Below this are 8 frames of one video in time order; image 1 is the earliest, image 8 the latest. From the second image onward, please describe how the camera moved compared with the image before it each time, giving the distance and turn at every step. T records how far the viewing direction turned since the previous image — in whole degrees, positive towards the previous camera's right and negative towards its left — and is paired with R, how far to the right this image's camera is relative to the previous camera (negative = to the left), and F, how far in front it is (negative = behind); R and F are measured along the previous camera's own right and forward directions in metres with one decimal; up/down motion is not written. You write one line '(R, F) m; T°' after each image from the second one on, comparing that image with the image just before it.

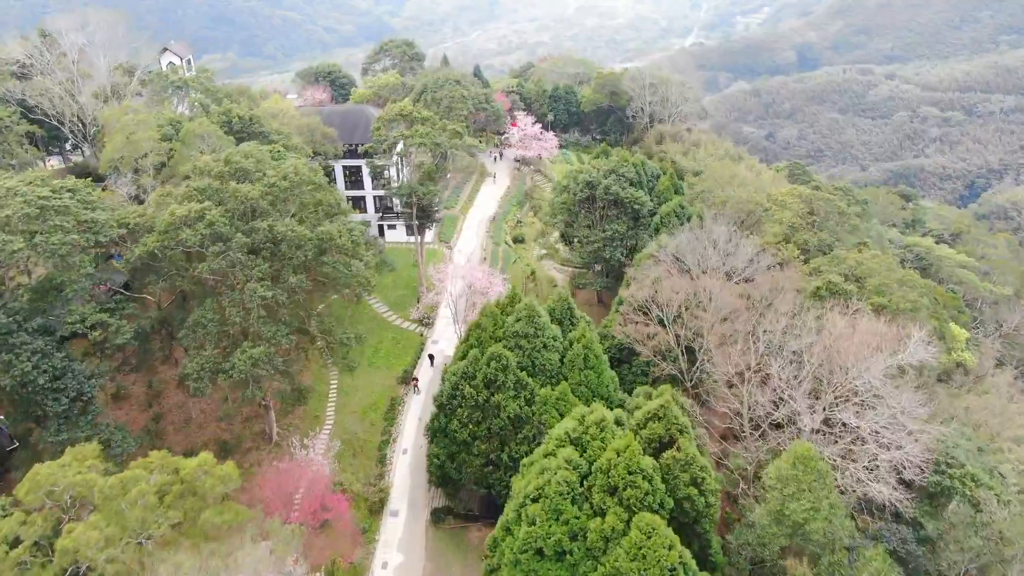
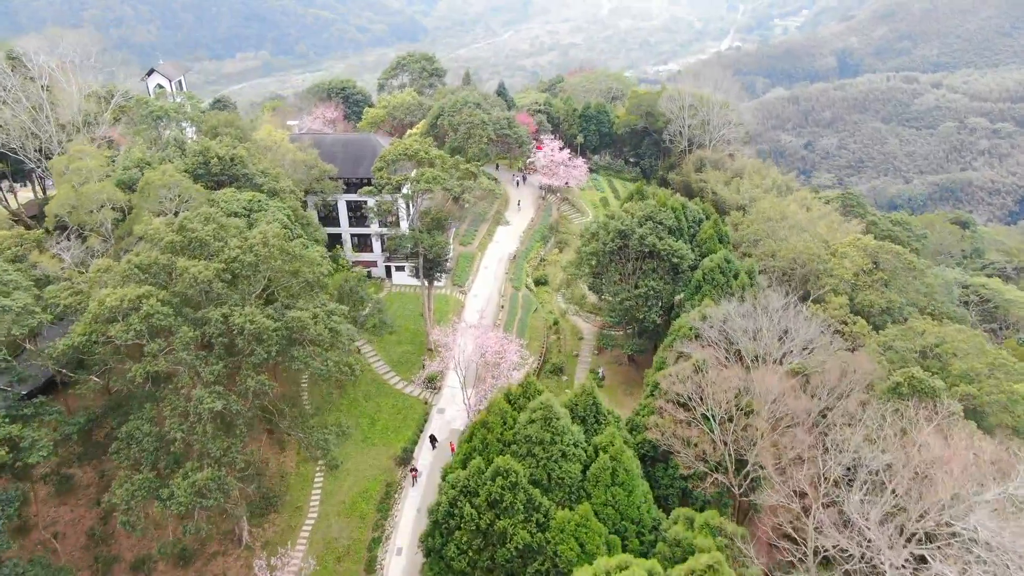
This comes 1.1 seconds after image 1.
(+0.3, +4.4) m; -2°
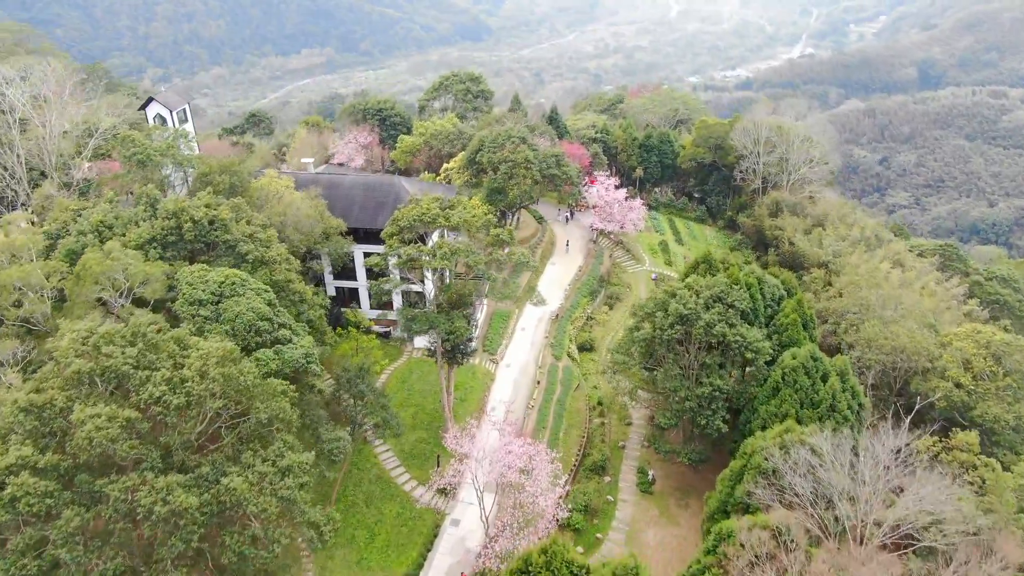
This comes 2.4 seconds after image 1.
(+0.5, +5.3) m; -4°
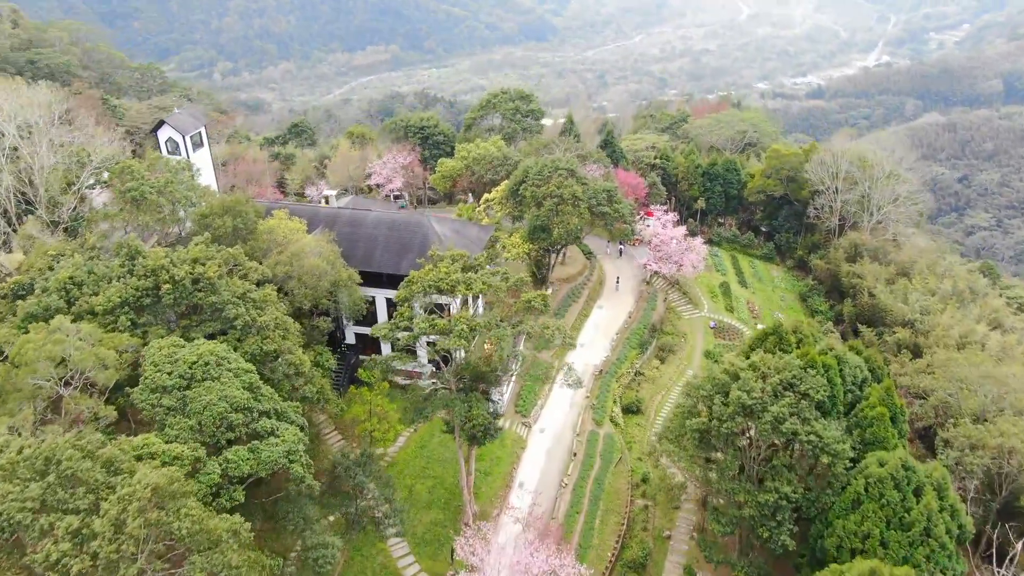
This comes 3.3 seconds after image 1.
(+0.5, +3.6) m; -4°
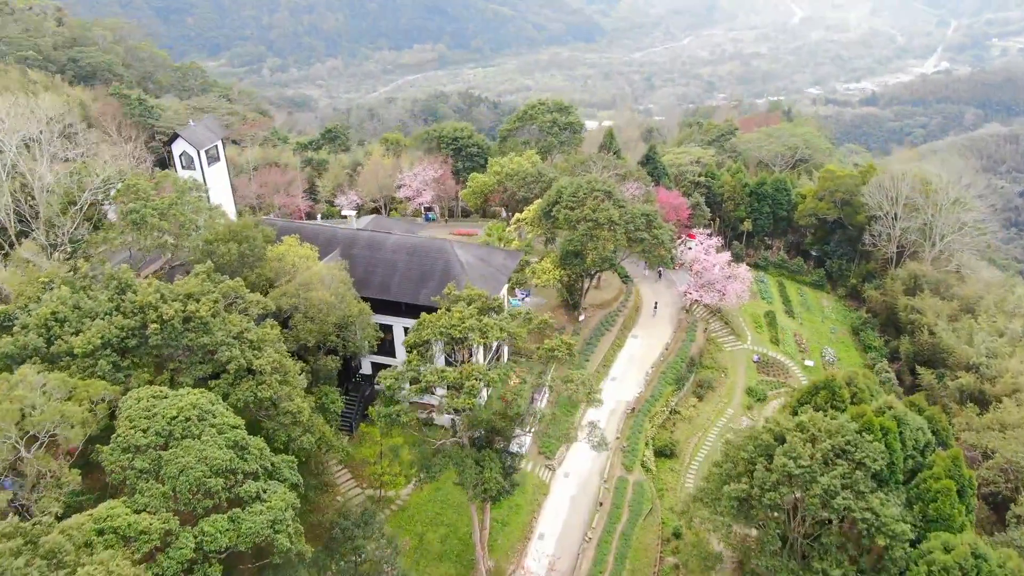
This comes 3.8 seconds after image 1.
(+0.4, +2.0) m; -3°
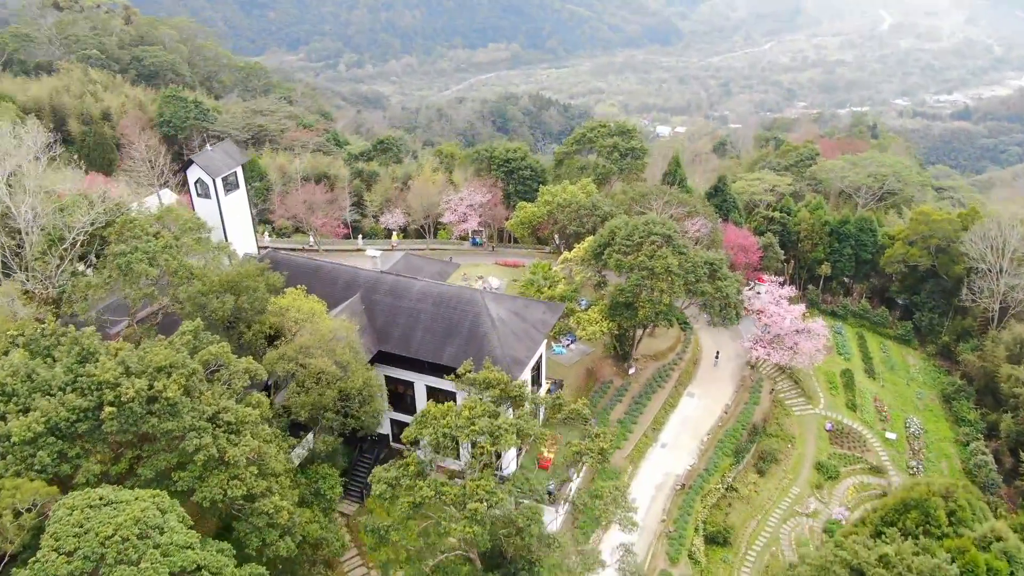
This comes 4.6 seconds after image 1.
(+0.7, +3.2) m; -5°
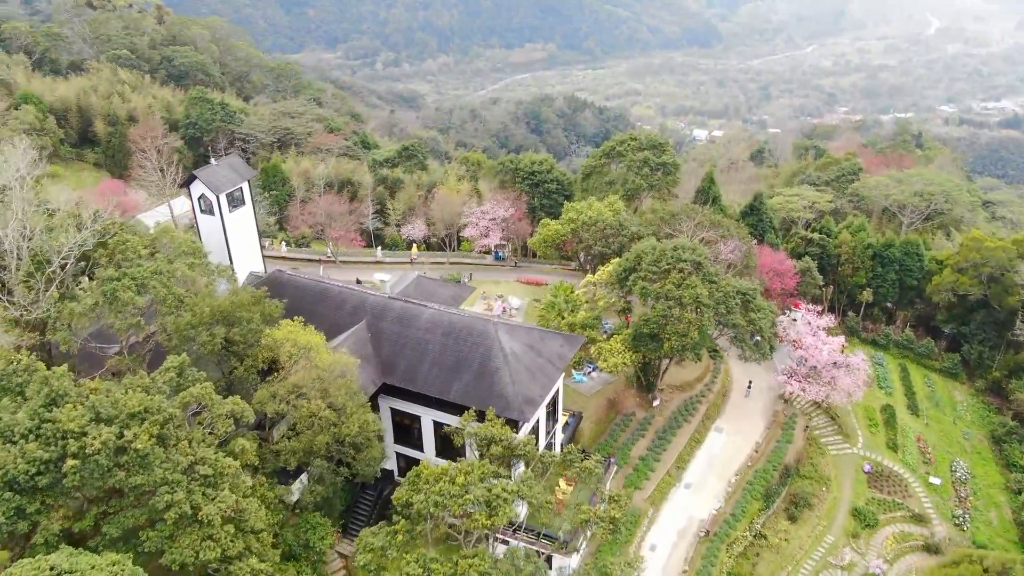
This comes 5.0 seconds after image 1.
(+0.4, +1.6) m; -2°
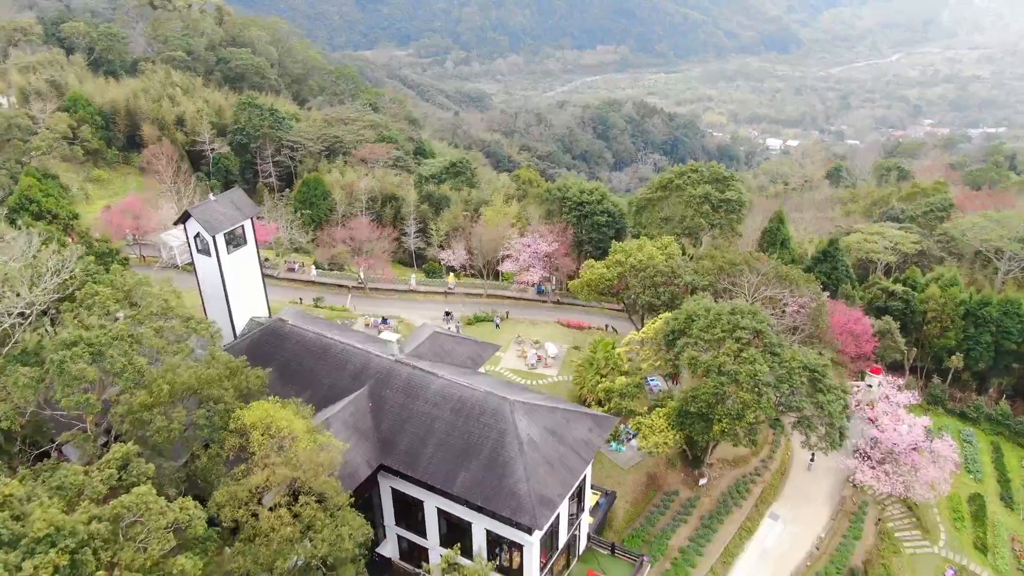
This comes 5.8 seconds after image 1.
(+0.9, +3.2) m; -5°
